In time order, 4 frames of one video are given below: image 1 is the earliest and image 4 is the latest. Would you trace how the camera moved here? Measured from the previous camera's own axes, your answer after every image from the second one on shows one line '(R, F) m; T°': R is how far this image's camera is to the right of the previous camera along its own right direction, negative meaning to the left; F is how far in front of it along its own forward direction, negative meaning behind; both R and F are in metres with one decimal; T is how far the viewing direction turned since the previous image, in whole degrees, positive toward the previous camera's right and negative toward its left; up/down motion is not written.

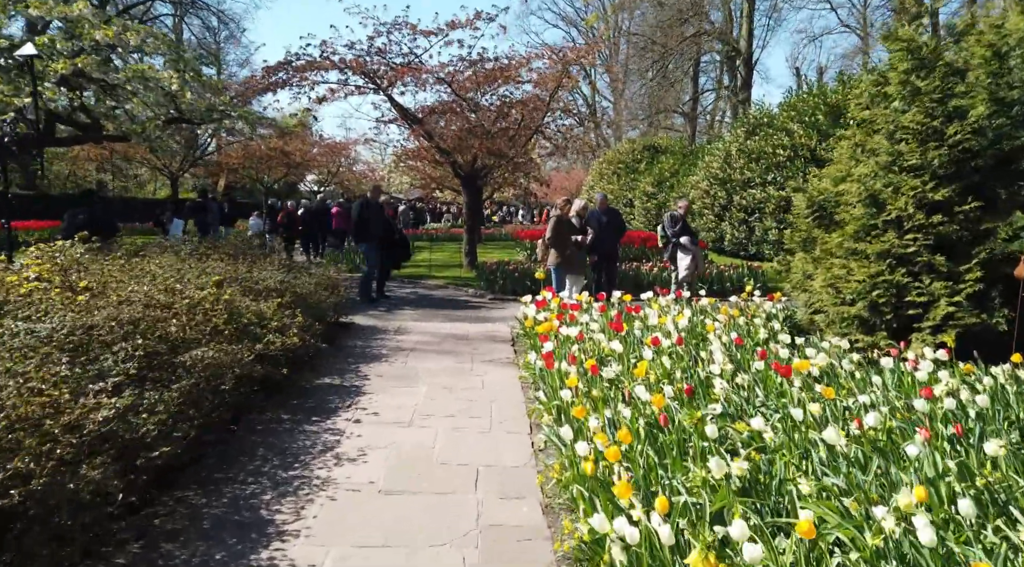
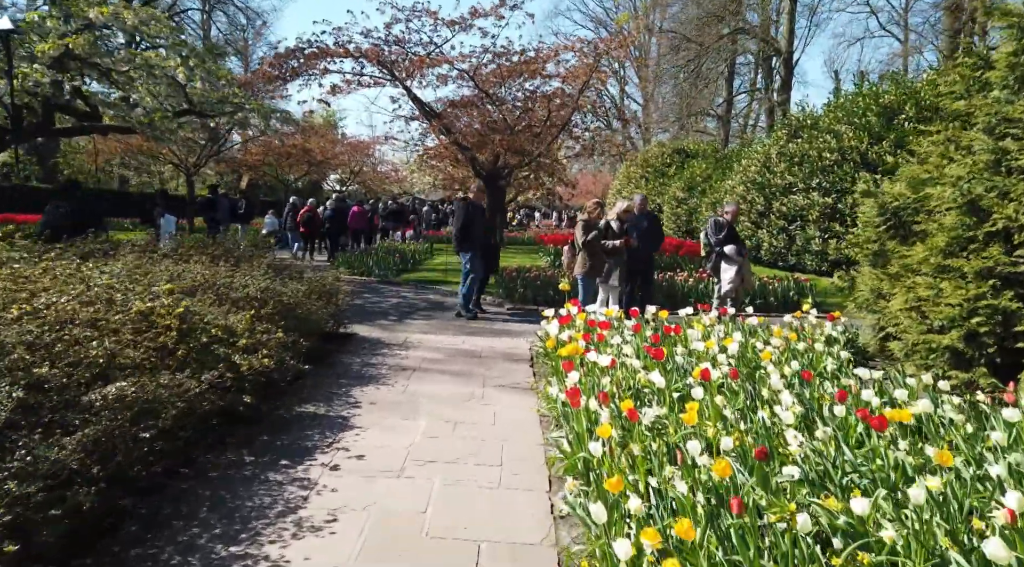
(0.0, +1.1) m; -2°
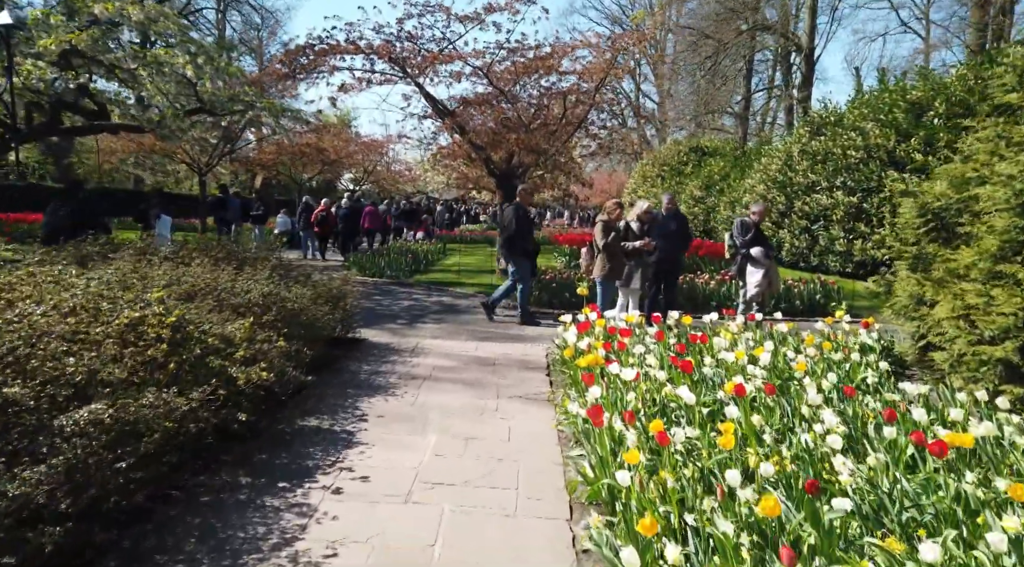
(0.0, +0.4) m; -1°
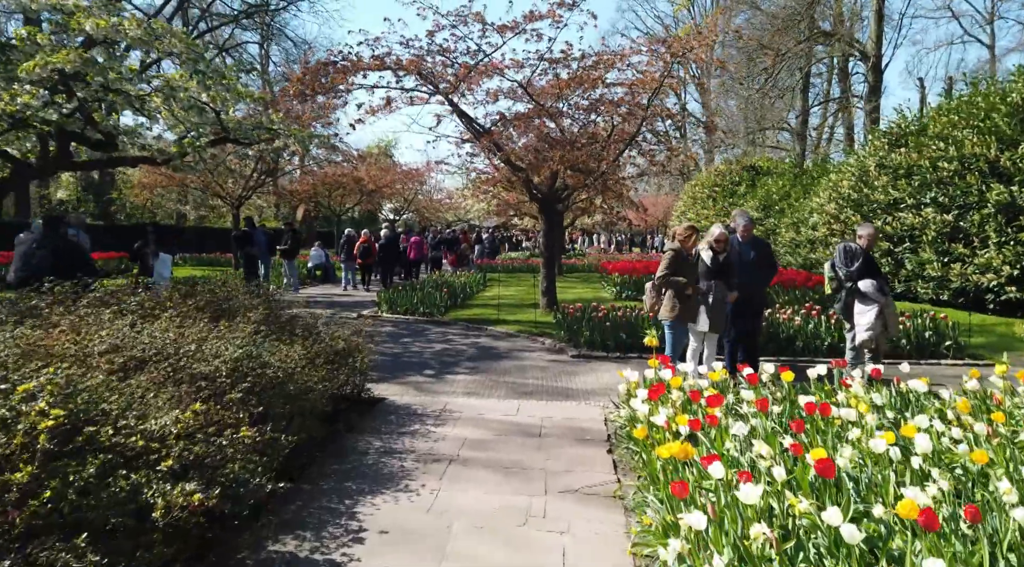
(0.0, +1.6) m; -3°
